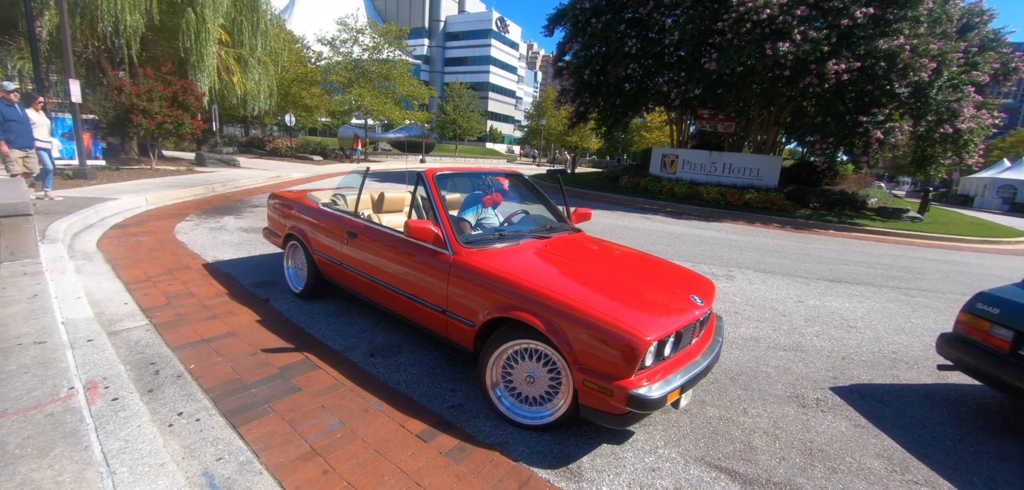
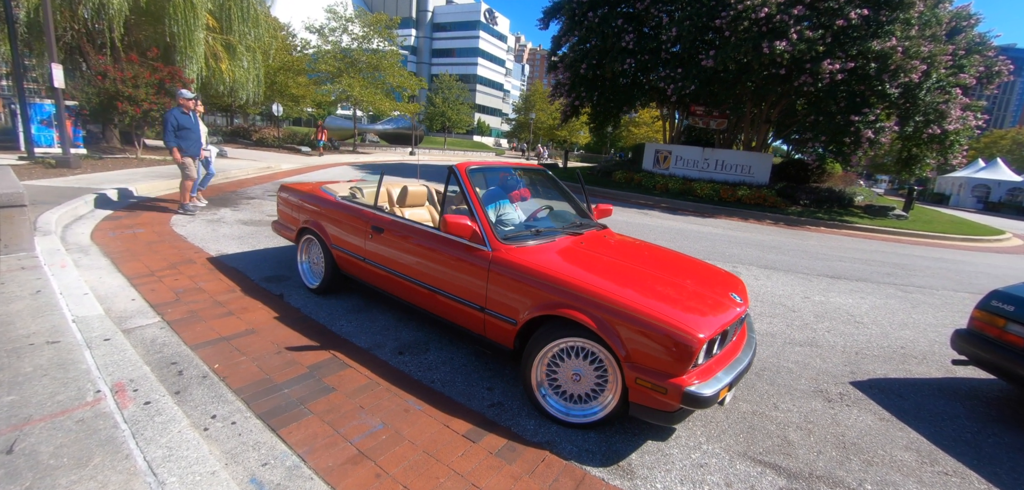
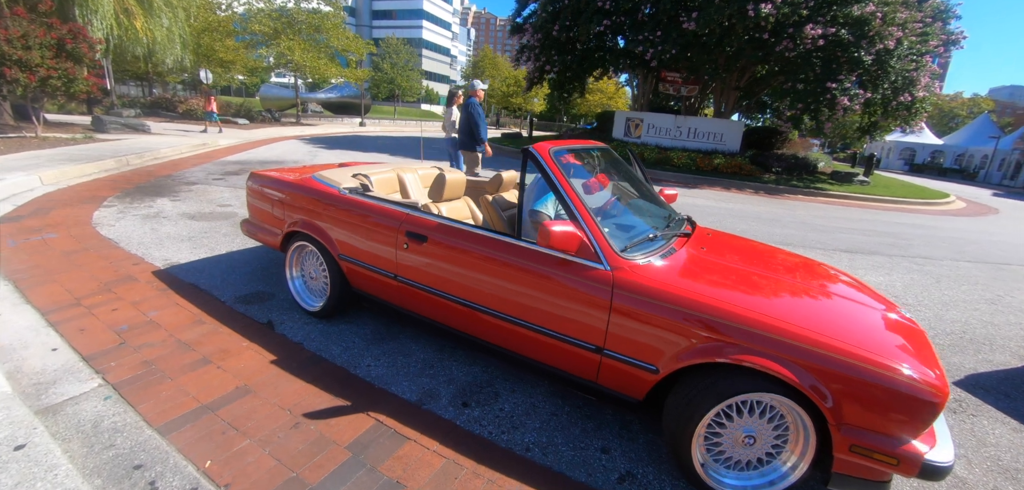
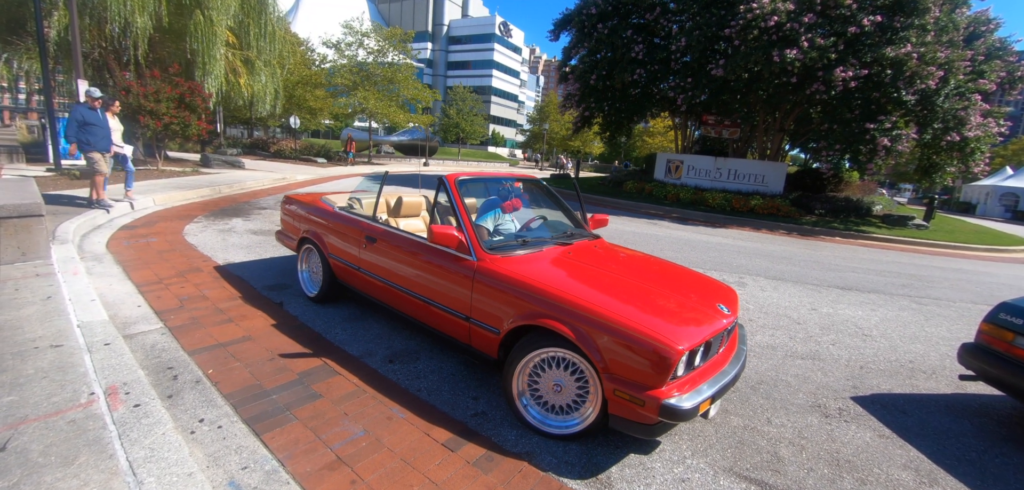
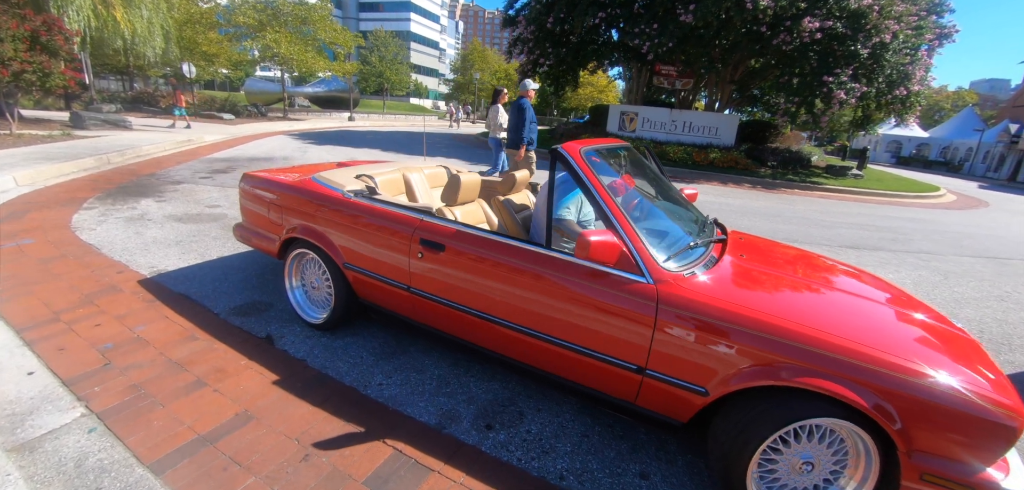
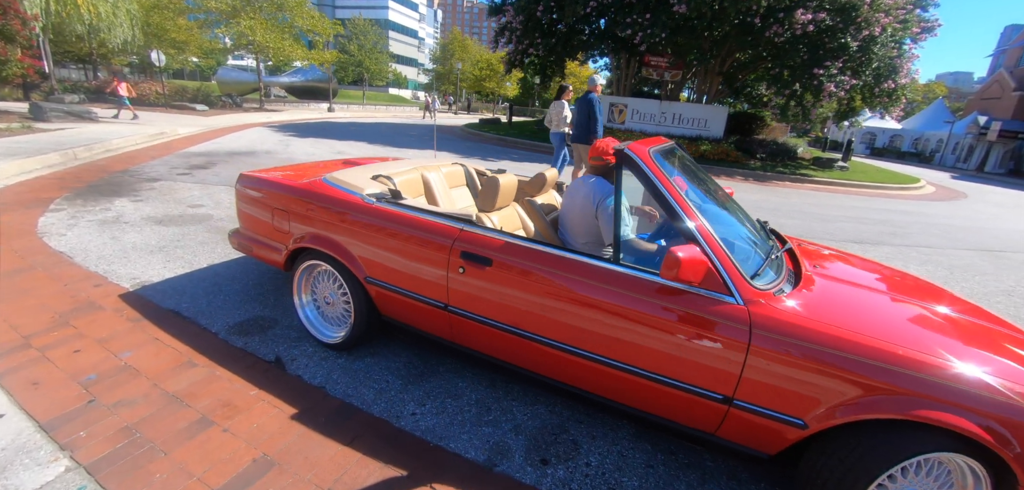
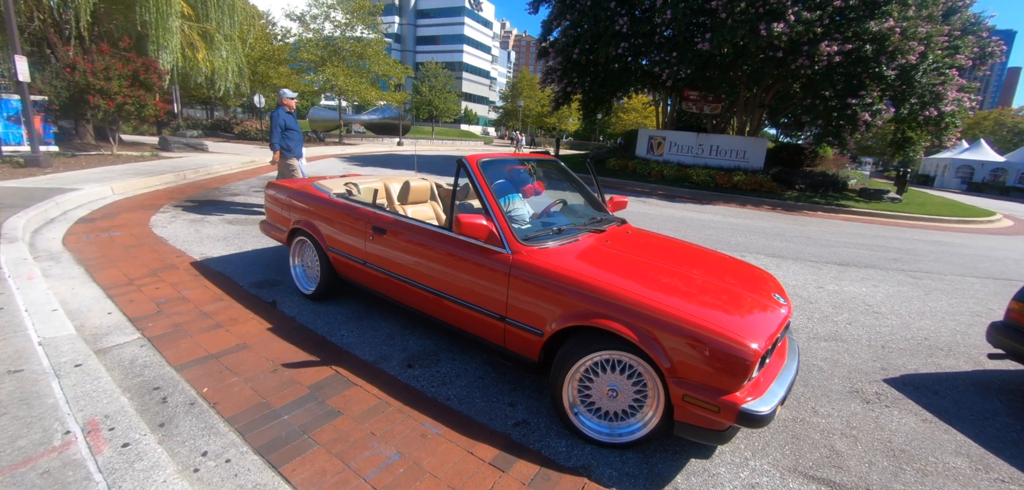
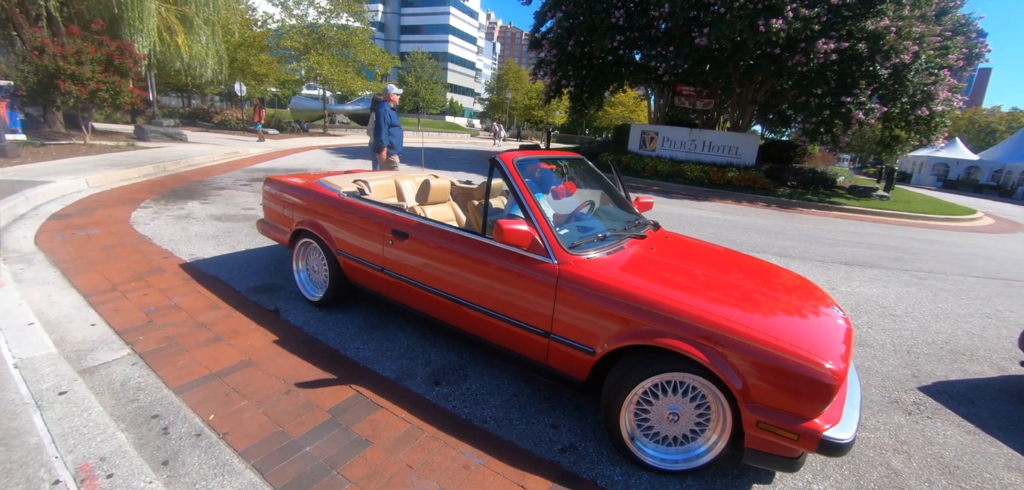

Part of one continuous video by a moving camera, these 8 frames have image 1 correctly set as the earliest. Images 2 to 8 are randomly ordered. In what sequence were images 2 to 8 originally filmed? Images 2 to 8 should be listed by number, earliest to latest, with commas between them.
4, 2, 7, 8, 3, 5, 6
